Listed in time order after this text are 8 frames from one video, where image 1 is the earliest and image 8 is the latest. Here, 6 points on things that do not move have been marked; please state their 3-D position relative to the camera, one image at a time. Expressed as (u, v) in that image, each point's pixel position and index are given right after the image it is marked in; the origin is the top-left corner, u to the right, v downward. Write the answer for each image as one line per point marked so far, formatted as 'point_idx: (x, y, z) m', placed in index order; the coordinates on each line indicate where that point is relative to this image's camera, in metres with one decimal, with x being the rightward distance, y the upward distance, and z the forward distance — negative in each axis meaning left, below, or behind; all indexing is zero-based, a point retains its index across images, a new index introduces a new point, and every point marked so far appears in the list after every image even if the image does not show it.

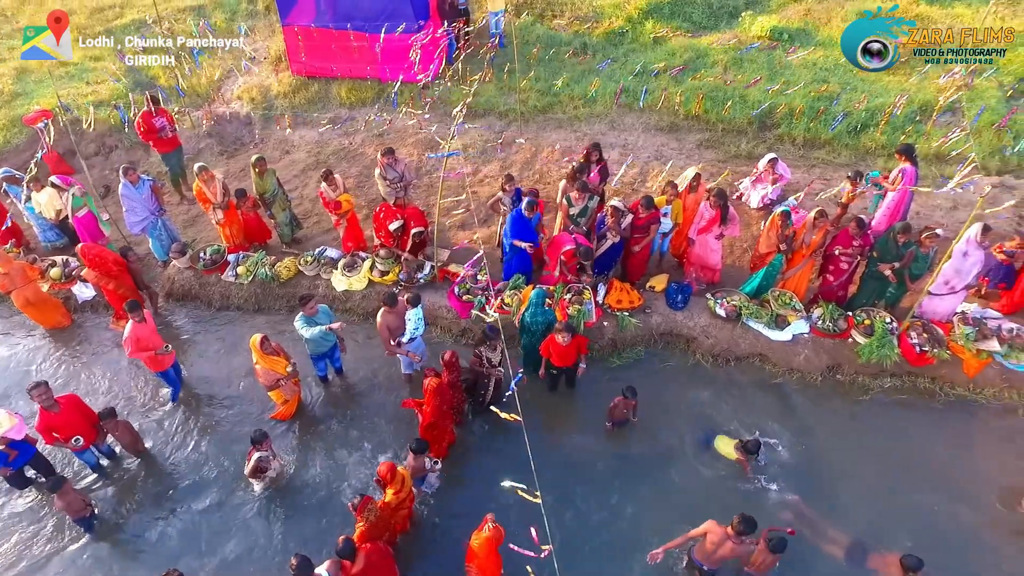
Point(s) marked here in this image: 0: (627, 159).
0: (+1.9, +2.1, +10.1) m
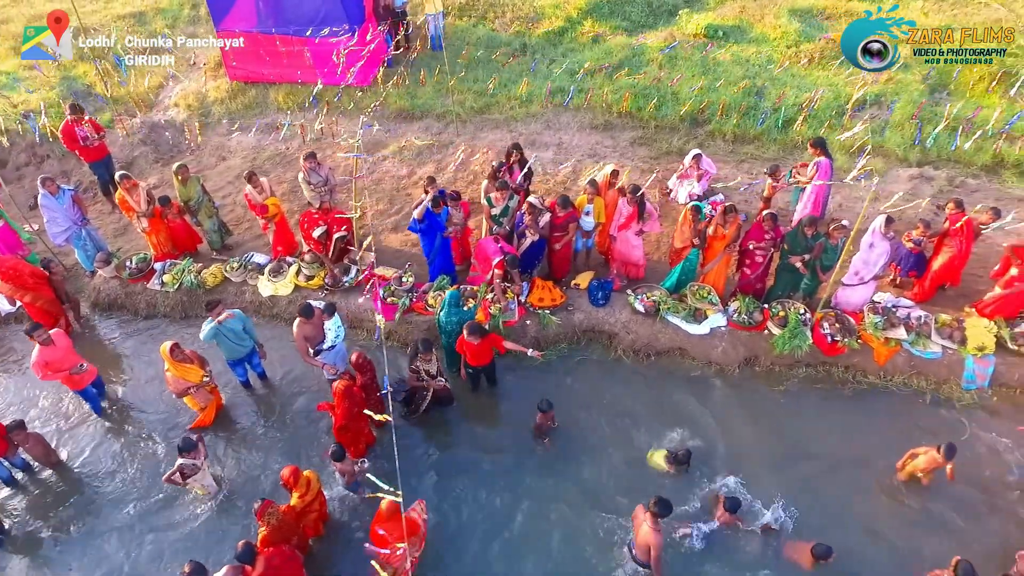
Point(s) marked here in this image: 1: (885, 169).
0: (+0.8, +2.1, +10.2) m
1: (+5.6, +1.8, +9.5) m
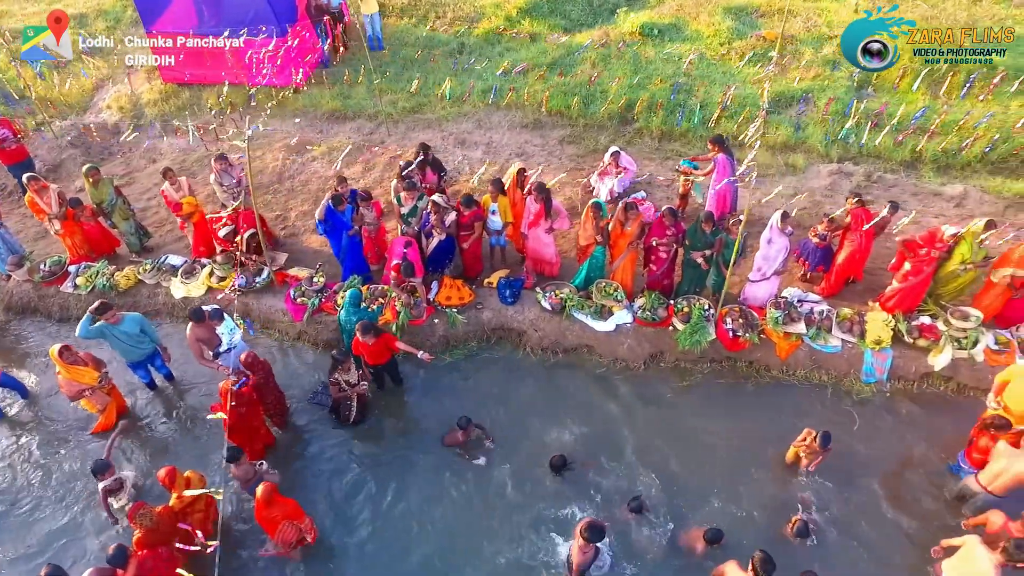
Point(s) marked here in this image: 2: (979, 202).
0: (-0.4, +2.1, +10.2) m
1: (+4.4, +1.9, +9.6) m
2: (+6.6, +1.2, +8.8) m
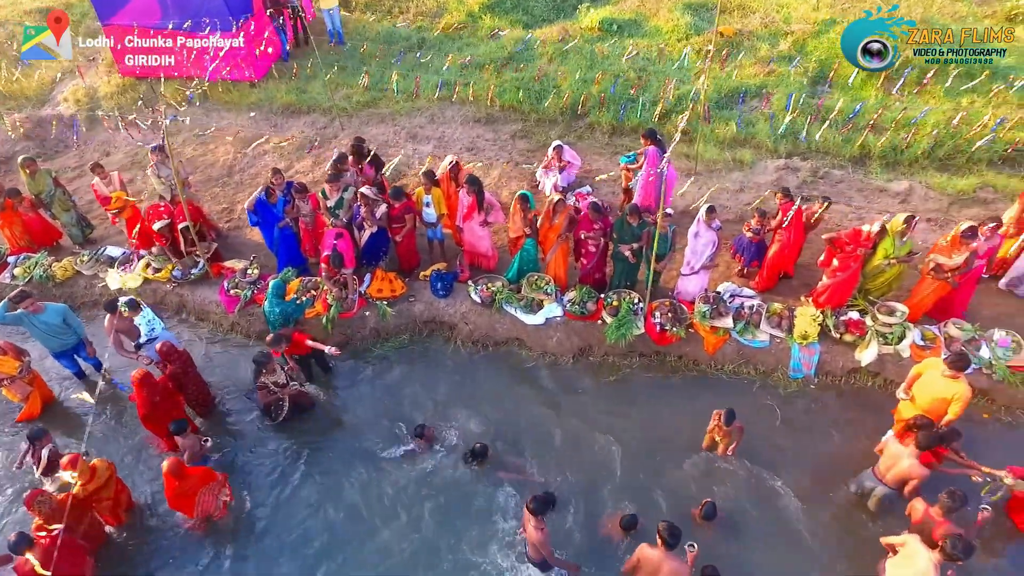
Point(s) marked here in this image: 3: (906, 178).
0: (-1.2, +2.2, +10.2) m
1: (+3.6, +1.9, +9.5) m
2: (+5.7, +1.2, +8.8) m
3: (+5.7, +1.6, +9.1) m
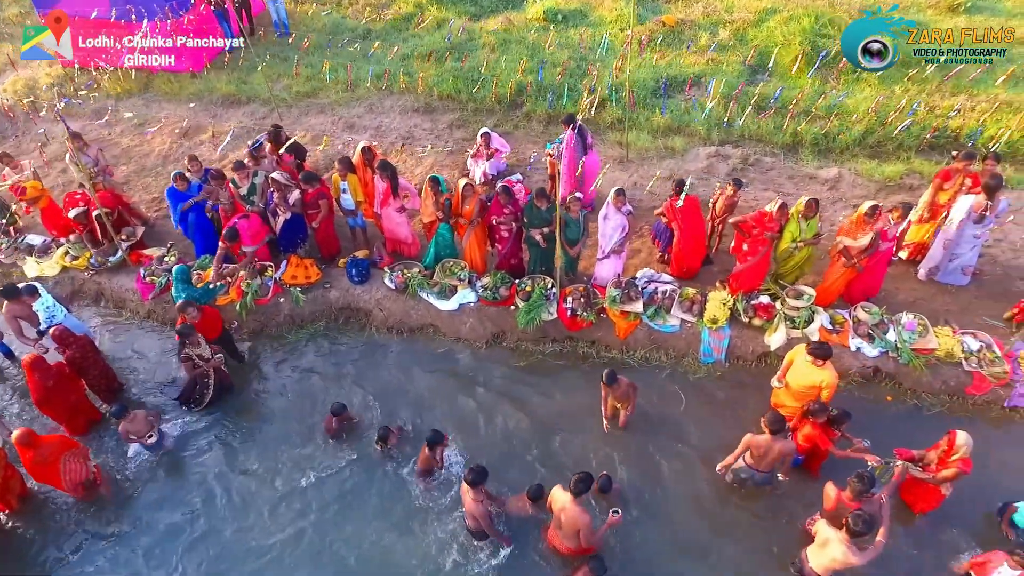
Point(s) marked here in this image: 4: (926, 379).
0: (-2.2, +2.4, +10.2) m
1: (+2.6, +2.1, +9.5) m
2: (+4.7, +1.4, +8.7) m
3: (+4.7, +1.8, +9.1) m
4: (+4.4, -1.0, +6.7) m
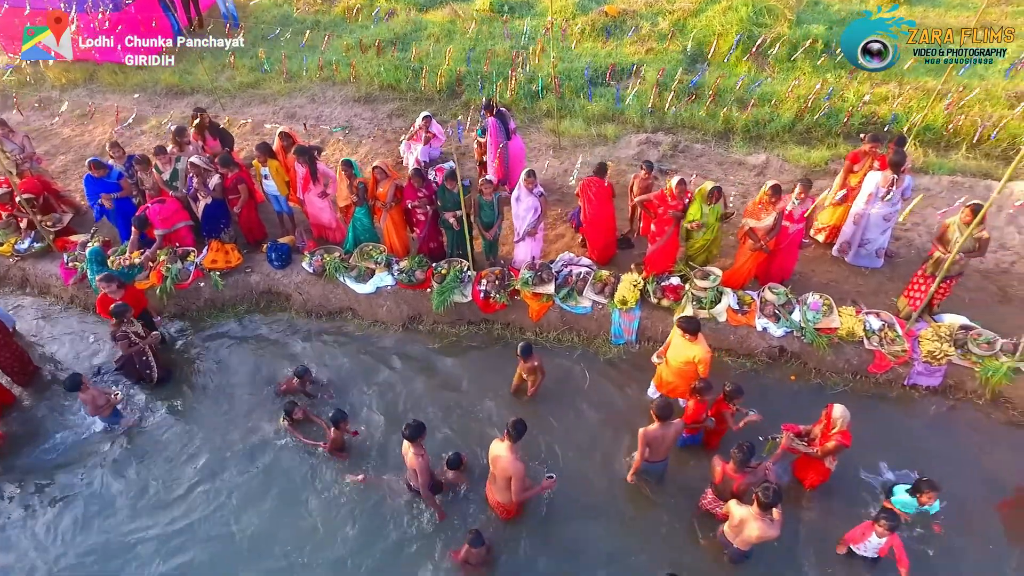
0: (-3.2, +2.6, +10.2) m
1: (+1.6, +2.3, +9.5) m
2: (+3.7, +1.6, +8.8) m
3: (+3.7, +2.0, +9.2) m
4: (+3.4, -0.7, +6.7) m
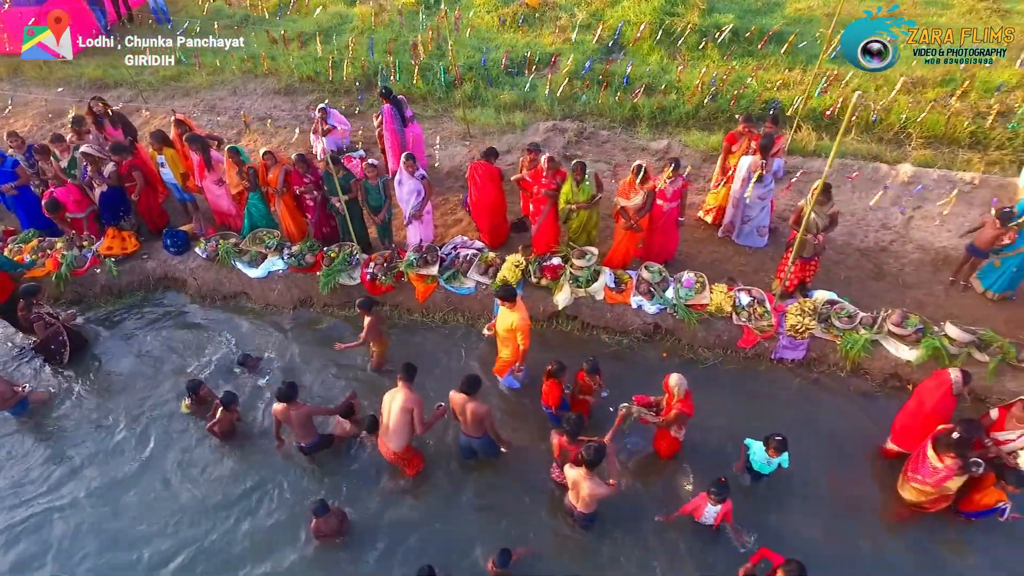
0: (-4.6, +2.7, +10.3) m
1: (+0.2, +2.5, +9.7) m
2: (+2.3, +1.9, +9.0) m
3: (+2.3, +2.2, +9.3) m
4: (+2.1, -0.5, +6.9) m
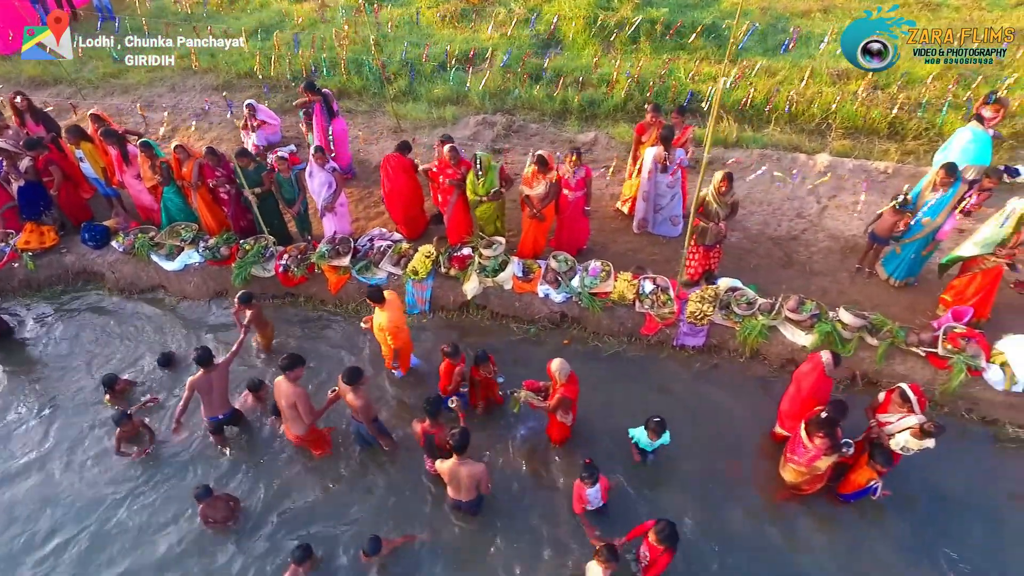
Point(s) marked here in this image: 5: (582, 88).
0: (-5.7, +2.8, +10.4) m
1: (-0.9, +2.6, +9.7) m
2: (+1.3, +2.0, +9.0) m
3: (+1.2, +2.3, +9.4) m
4: (+1.0, -0.4, +7.0) m
5: (+1.1, +3.1, +9.9) m
